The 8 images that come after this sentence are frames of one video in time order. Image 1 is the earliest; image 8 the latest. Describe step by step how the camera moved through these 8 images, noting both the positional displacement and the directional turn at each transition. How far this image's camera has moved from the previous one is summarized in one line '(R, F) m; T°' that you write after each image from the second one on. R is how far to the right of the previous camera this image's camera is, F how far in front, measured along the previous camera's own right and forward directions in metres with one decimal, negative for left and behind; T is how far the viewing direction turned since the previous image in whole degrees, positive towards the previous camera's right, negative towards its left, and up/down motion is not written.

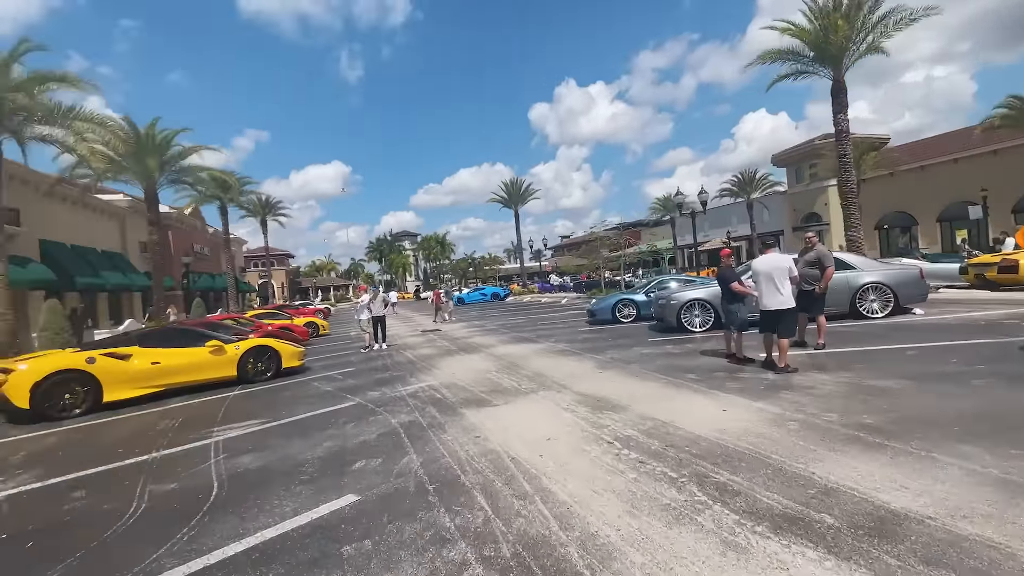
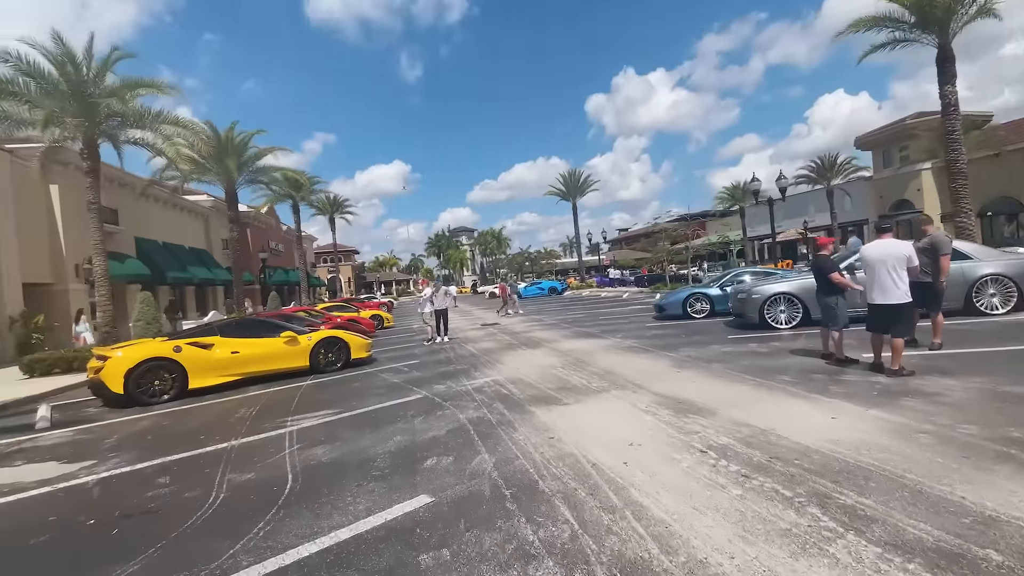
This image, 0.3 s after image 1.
(-0.2, +0.4) m; -7°
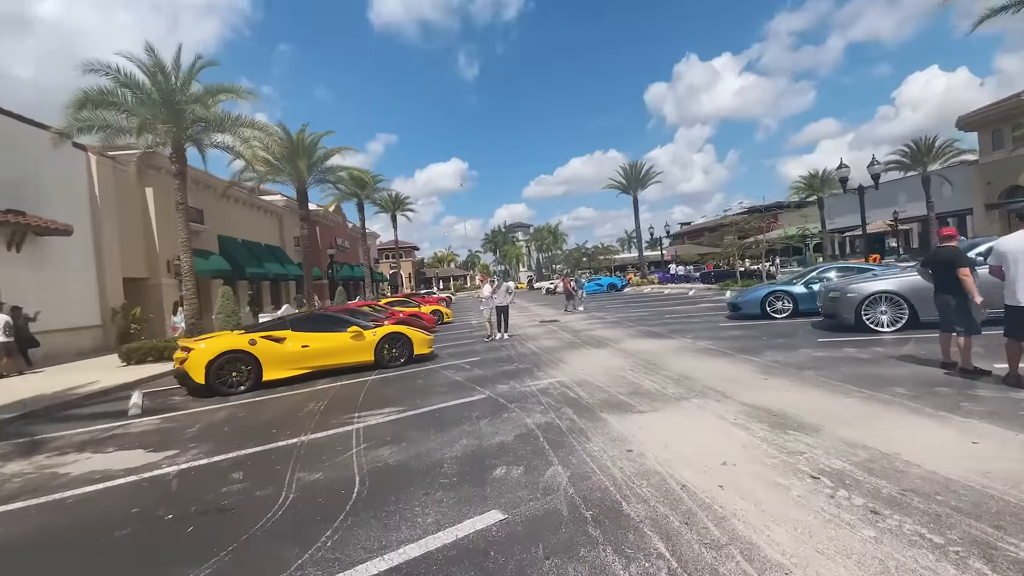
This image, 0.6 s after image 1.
(-0.2, +0.4) m; -7°
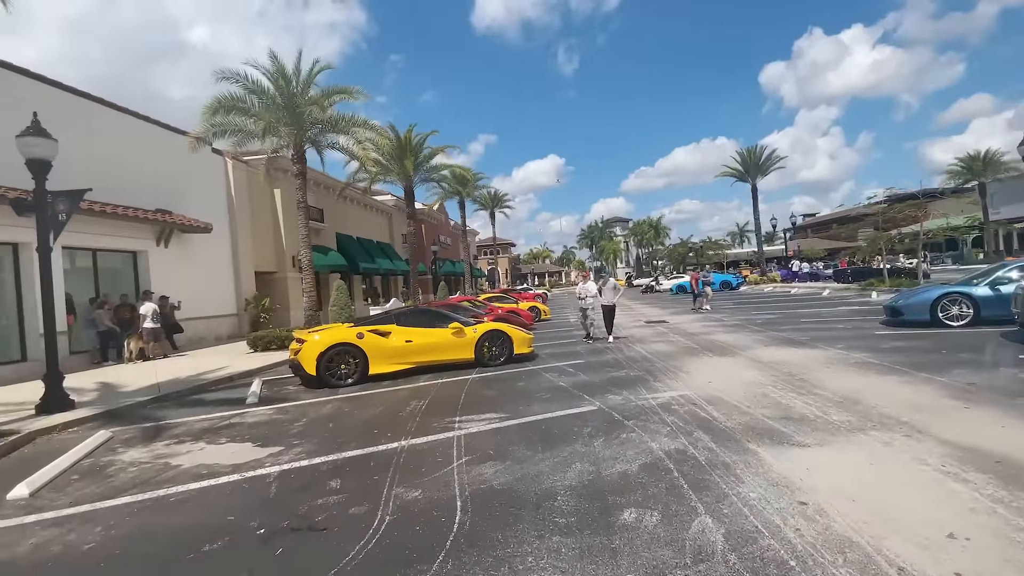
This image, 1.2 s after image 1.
(-0.3, +0.8) m; -12°
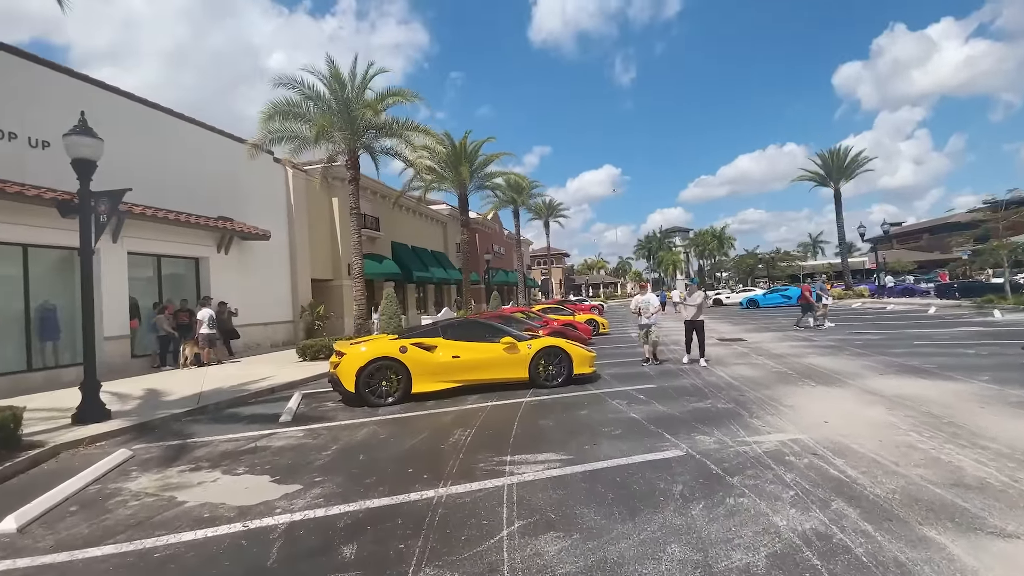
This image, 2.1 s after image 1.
(-0.1, +1.1) m; -7°
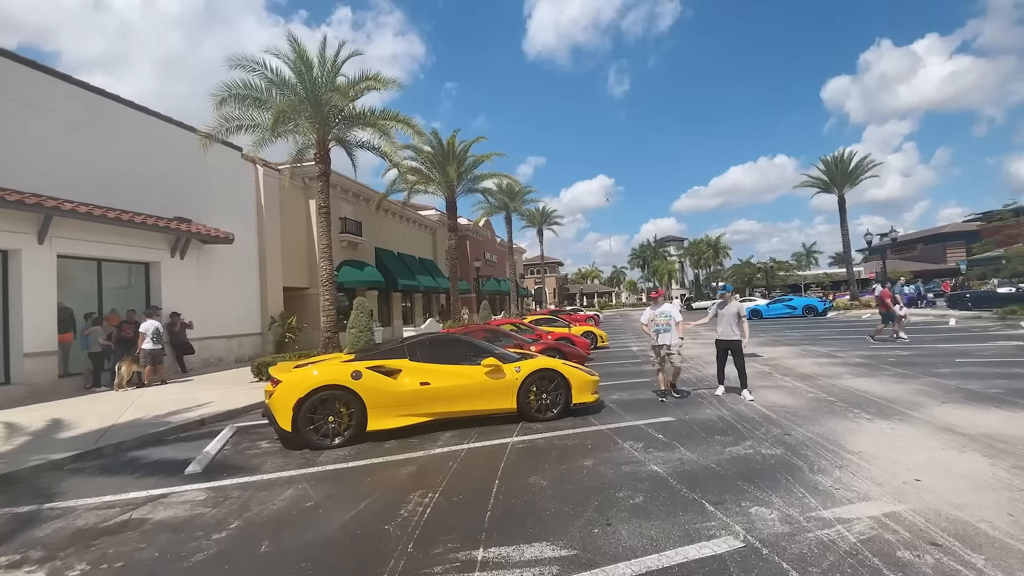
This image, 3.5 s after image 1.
(+0.1, +1.7) m; +1°
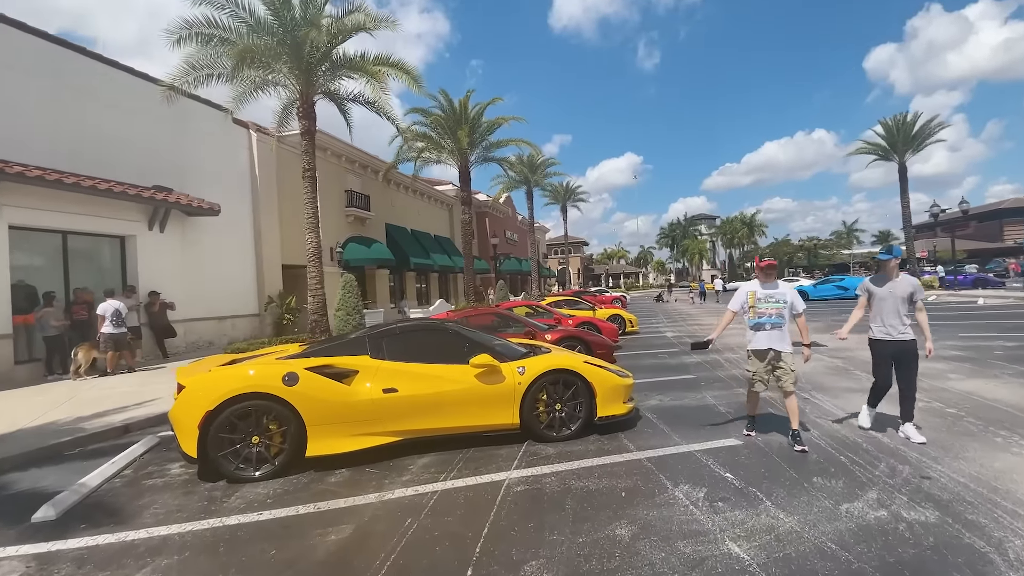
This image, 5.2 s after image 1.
(+0.3, +2.0) m; -3°
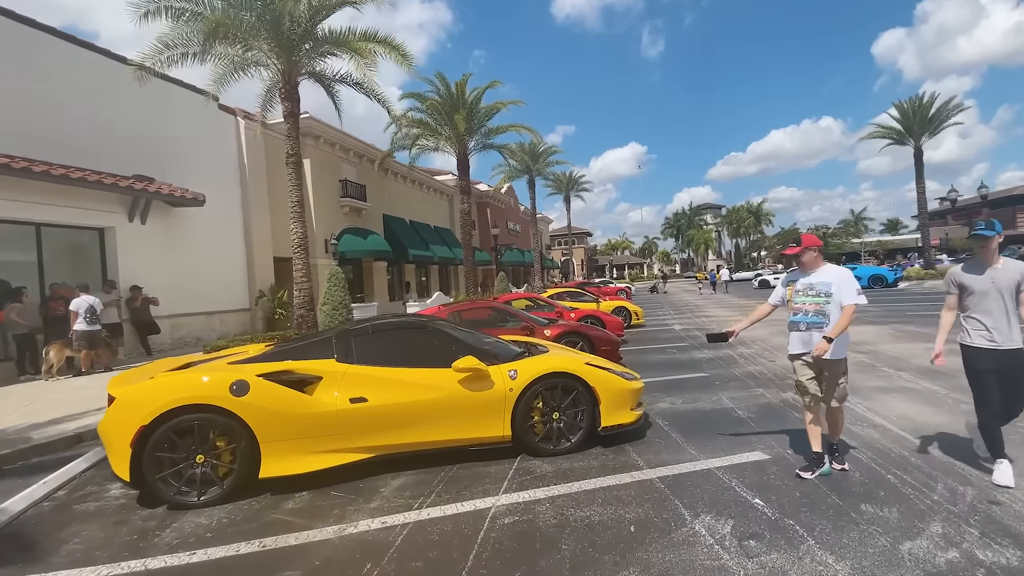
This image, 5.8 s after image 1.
(+0.1, +0.7) m; -1°
